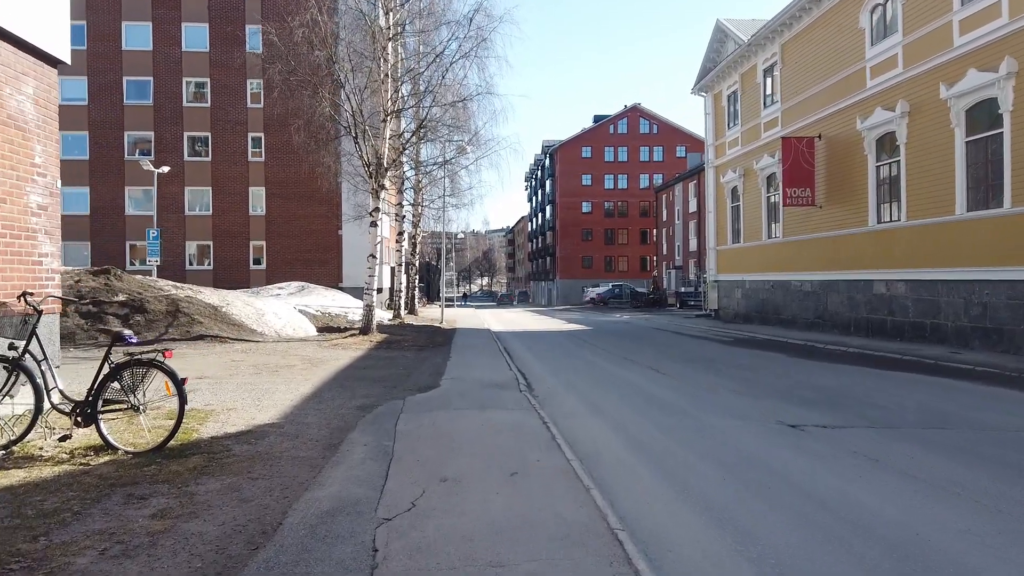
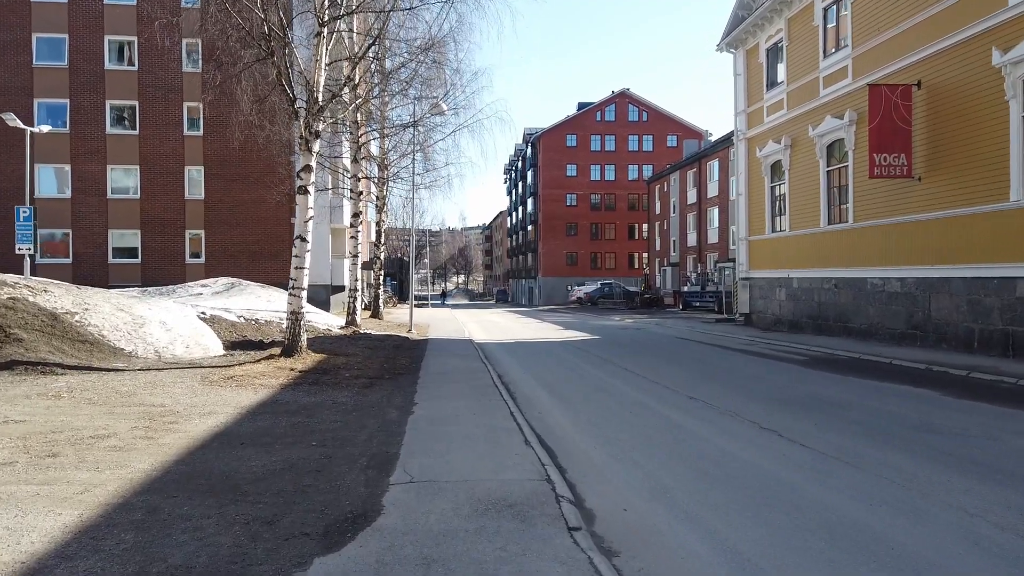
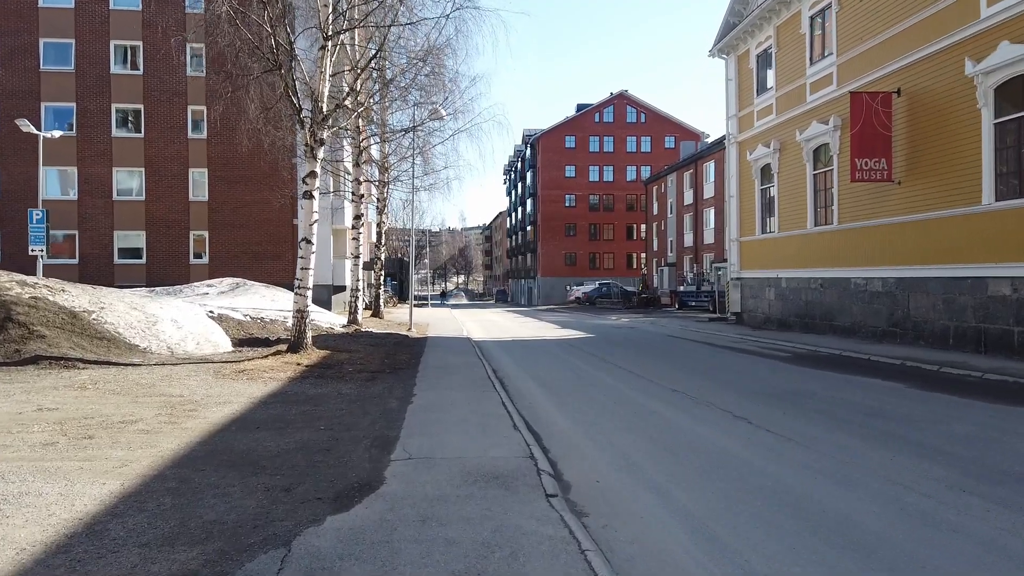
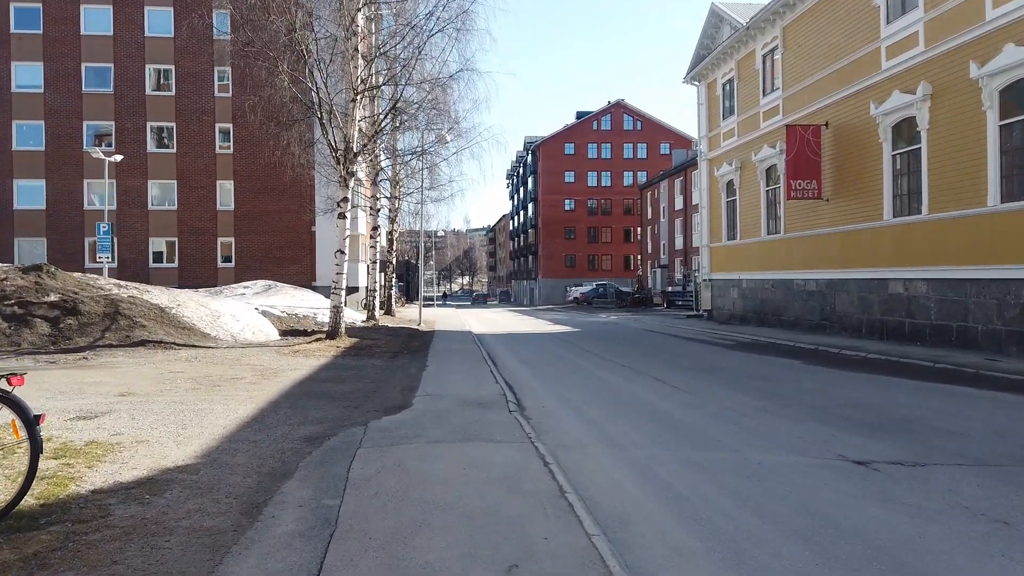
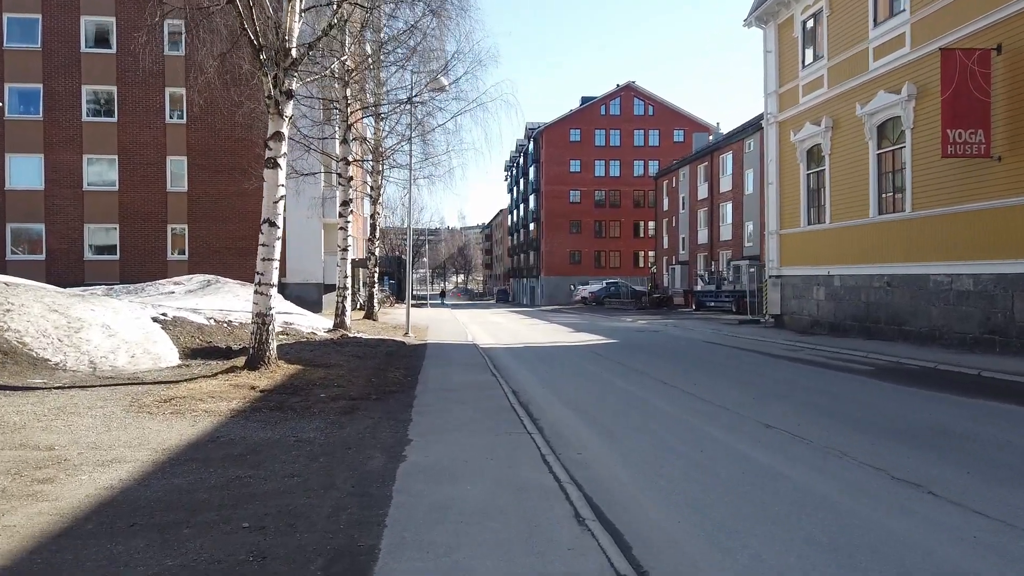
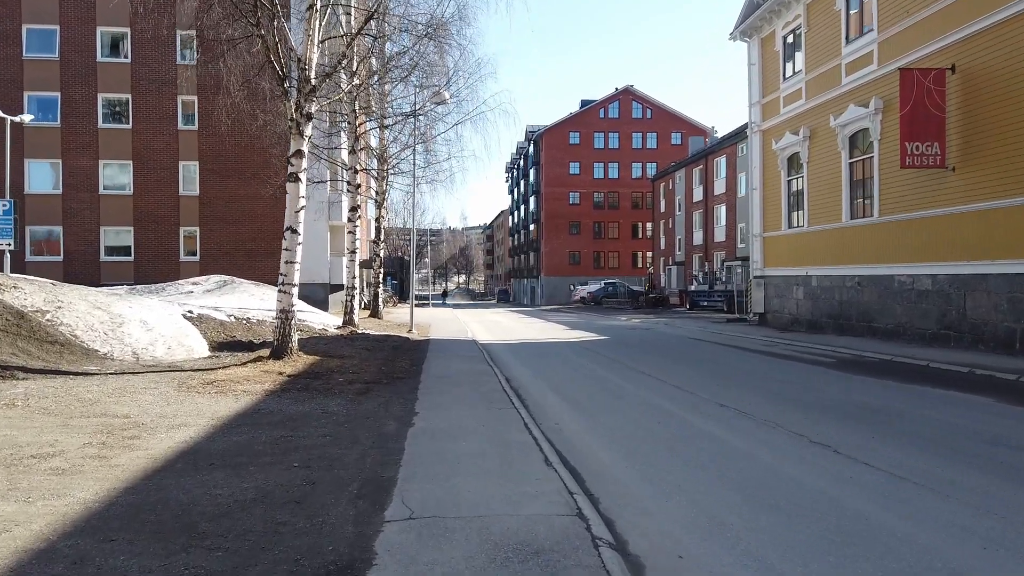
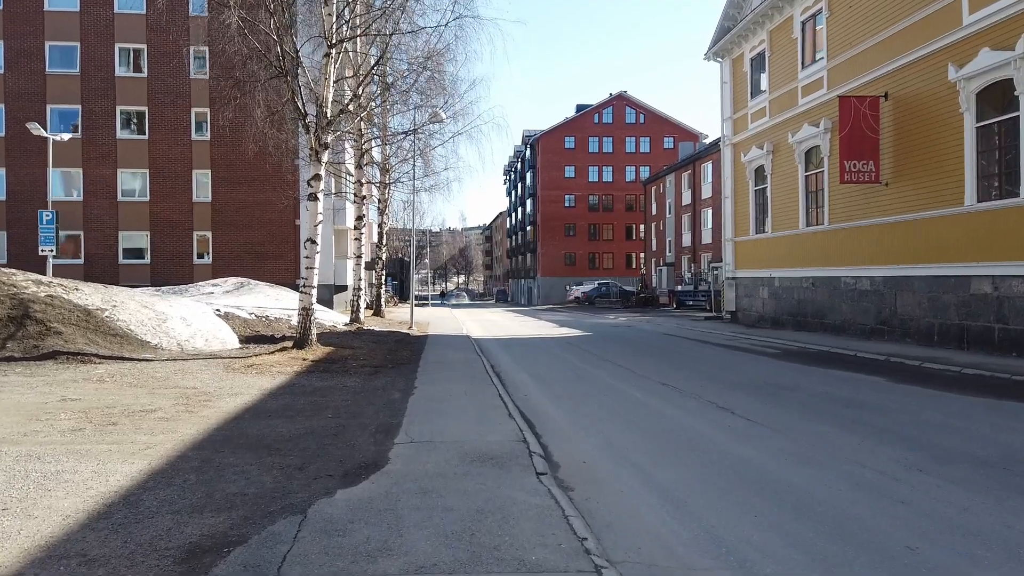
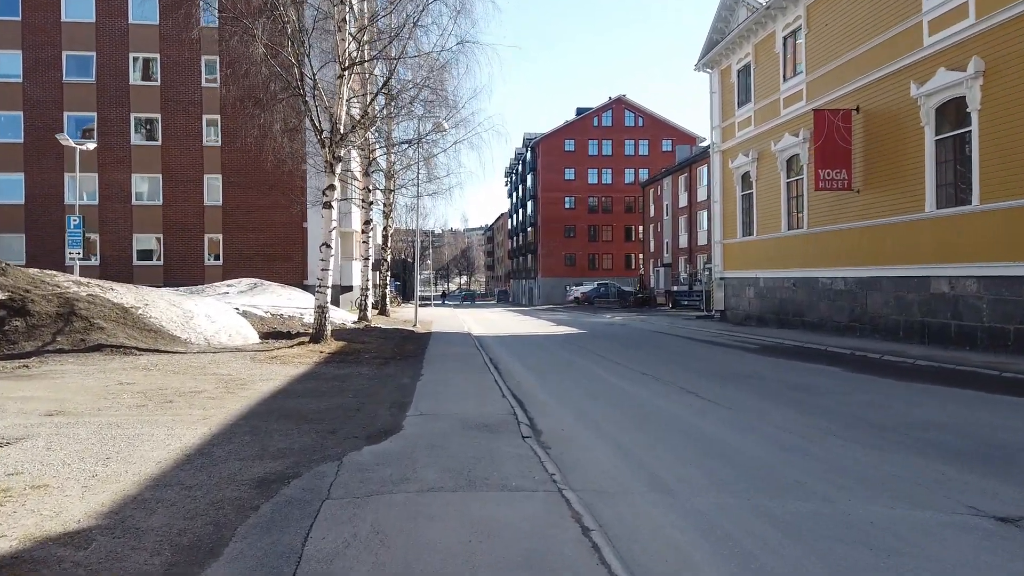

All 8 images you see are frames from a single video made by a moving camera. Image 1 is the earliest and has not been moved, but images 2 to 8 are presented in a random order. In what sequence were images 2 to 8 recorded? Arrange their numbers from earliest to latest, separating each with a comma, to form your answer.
4, 8, 7, 3, 2, 6, 5
